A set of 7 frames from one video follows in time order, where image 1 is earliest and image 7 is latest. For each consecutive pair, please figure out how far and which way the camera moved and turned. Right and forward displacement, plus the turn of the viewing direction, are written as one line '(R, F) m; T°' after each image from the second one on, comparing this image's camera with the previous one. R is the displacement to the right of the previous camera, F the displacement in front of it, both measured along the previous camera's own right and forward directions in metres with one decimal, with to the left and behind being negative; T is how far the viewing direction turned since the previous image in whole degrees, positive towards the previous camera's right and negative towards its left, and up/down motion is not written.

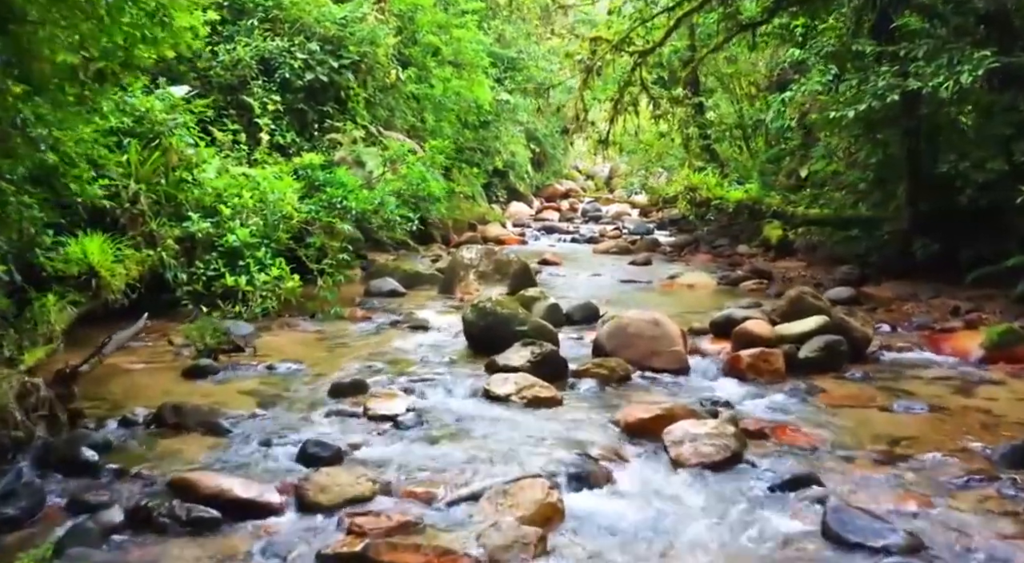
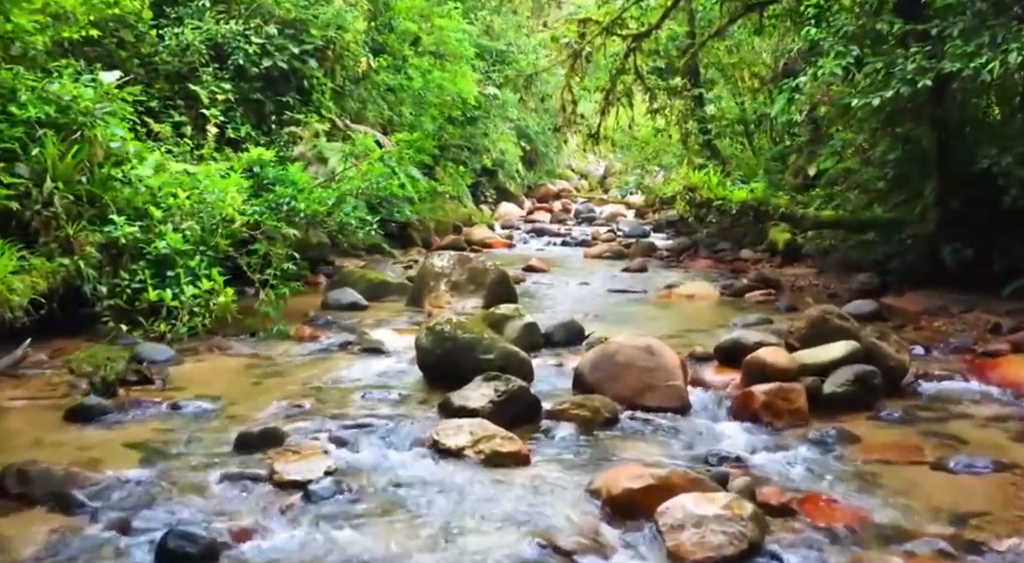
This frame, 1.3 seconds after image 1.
(+0.2, +1.2) m; 0°
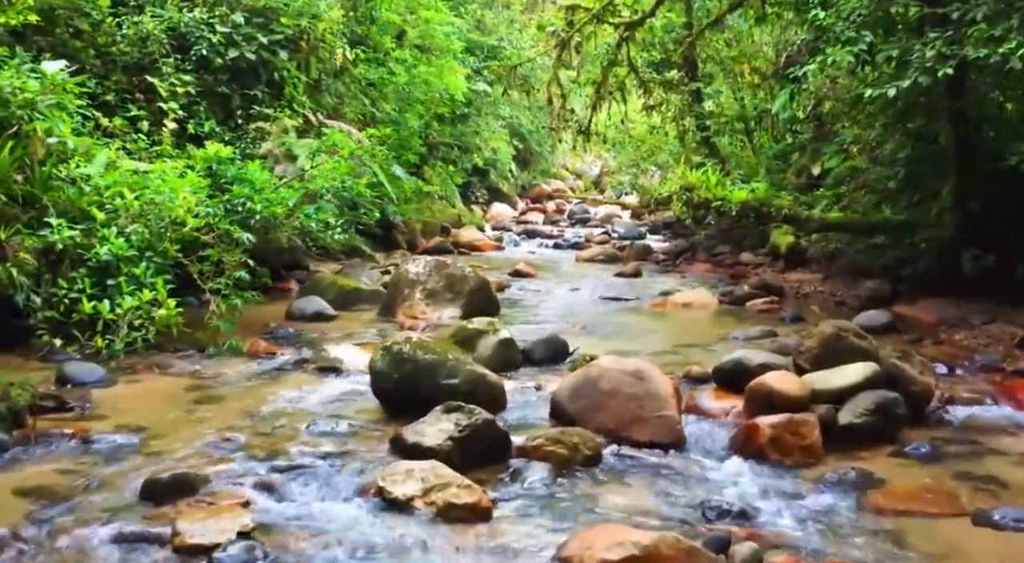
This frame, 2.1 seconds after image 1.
(+0.1, +0.7) m; 0°
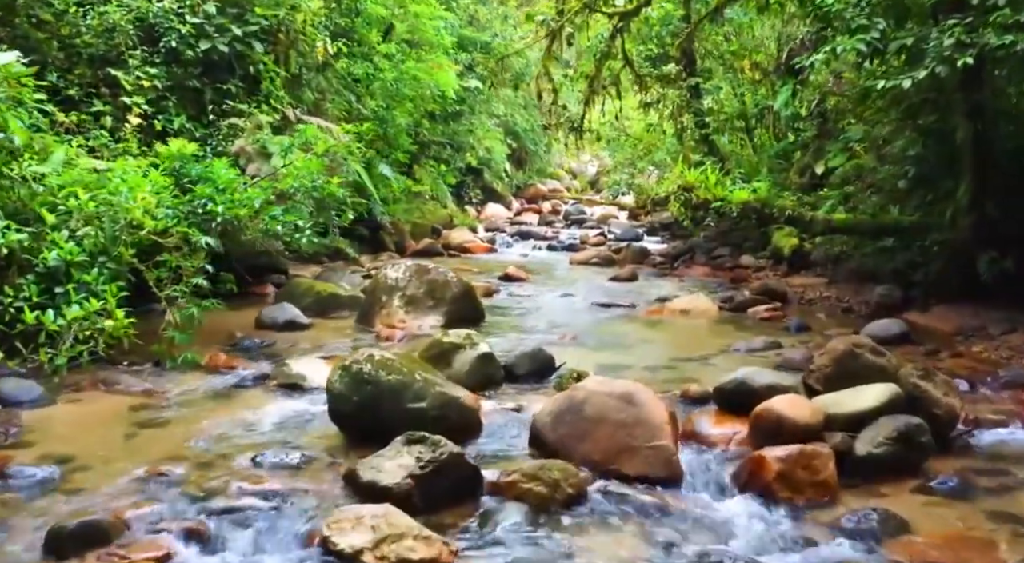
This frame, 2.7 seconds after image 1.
(+0.1, +0.5) m; 0°
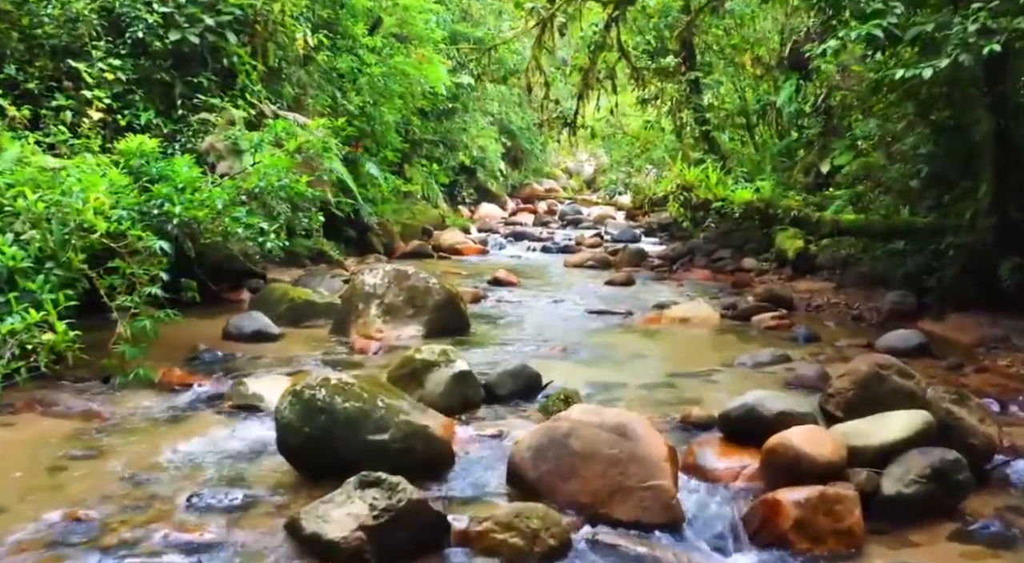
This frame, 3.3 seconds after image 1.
(+0.1, +0.6) m; 0°
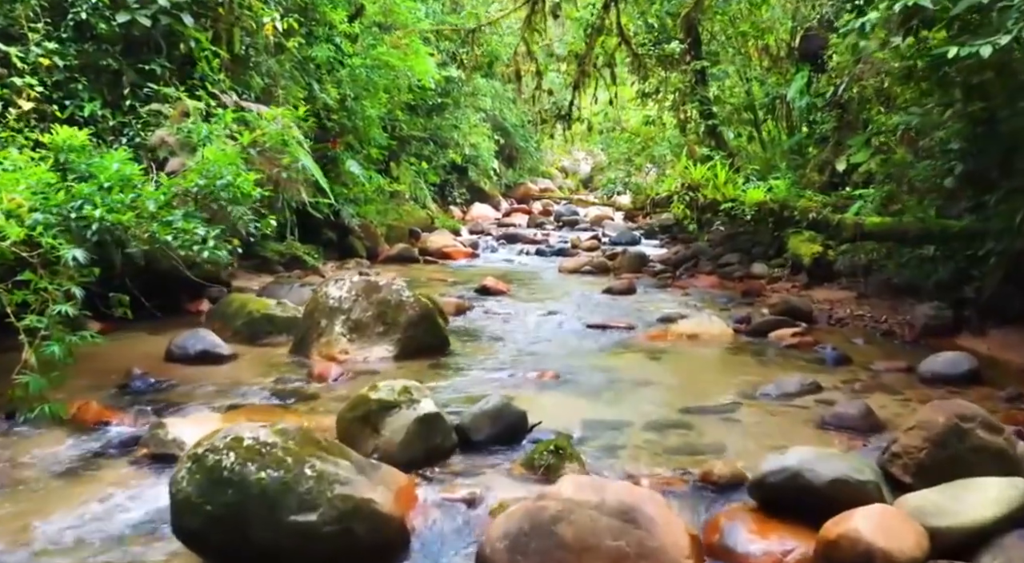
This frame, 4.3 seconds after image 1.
(+0.1, +0.9) m; 0°
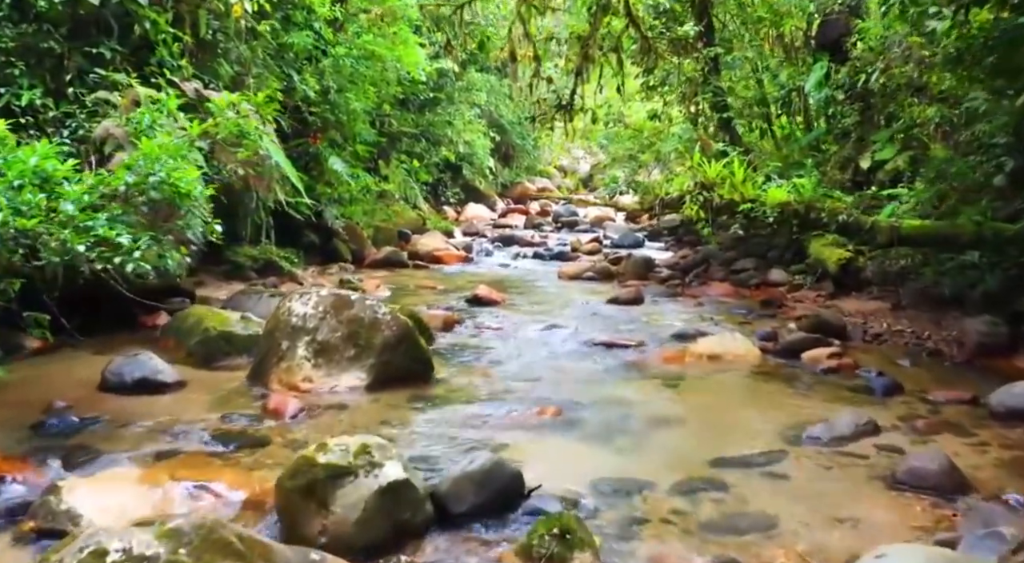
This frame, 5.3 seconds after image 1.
(0.0, +0.9) m; 0°
